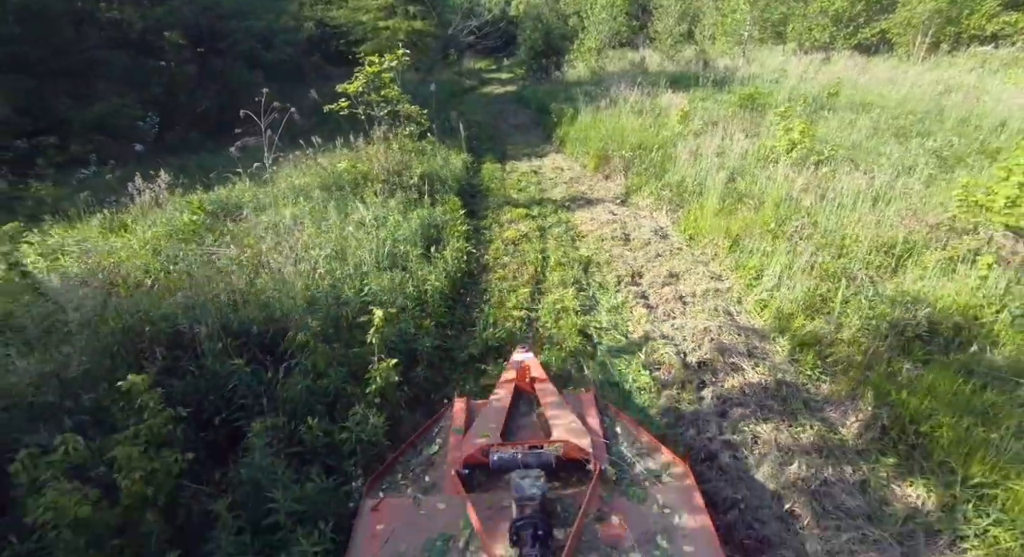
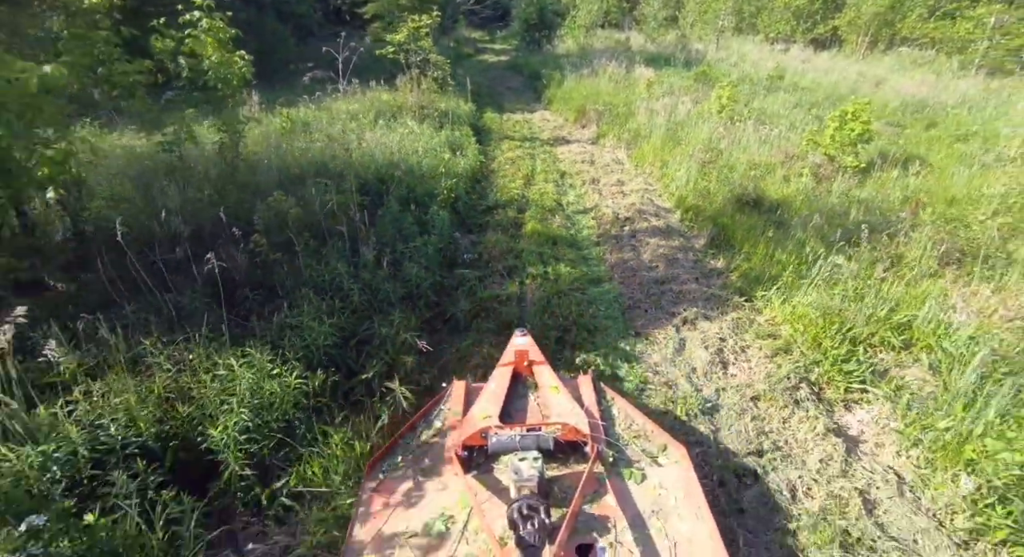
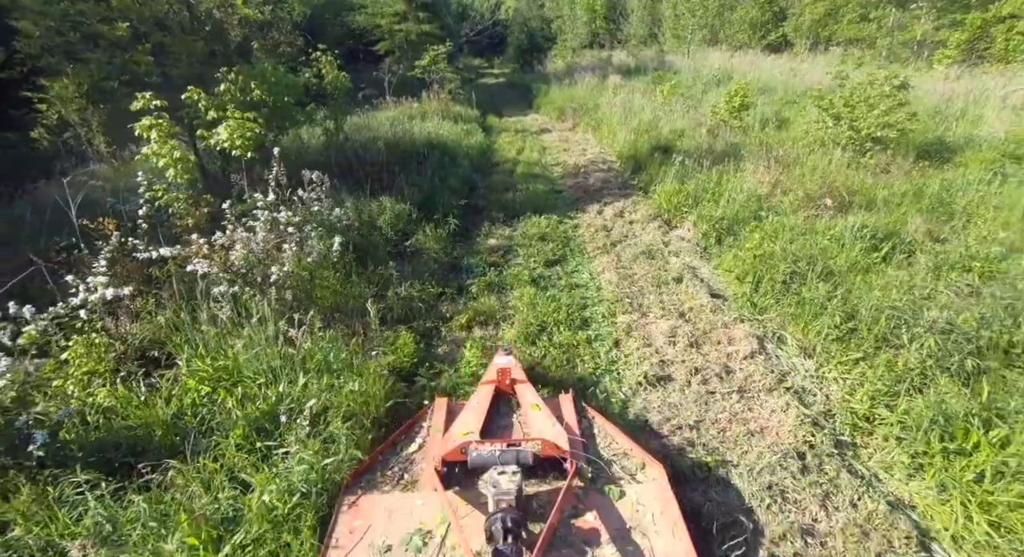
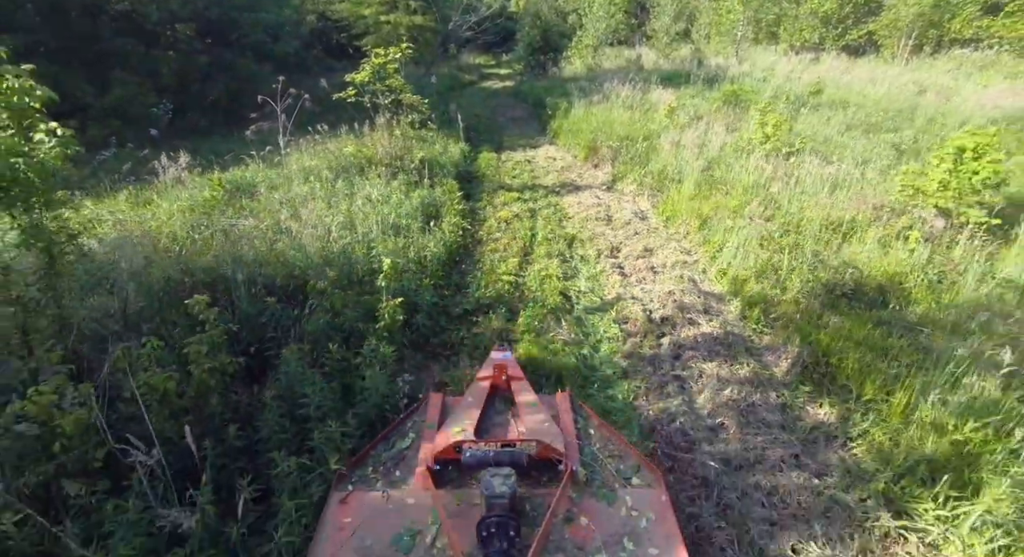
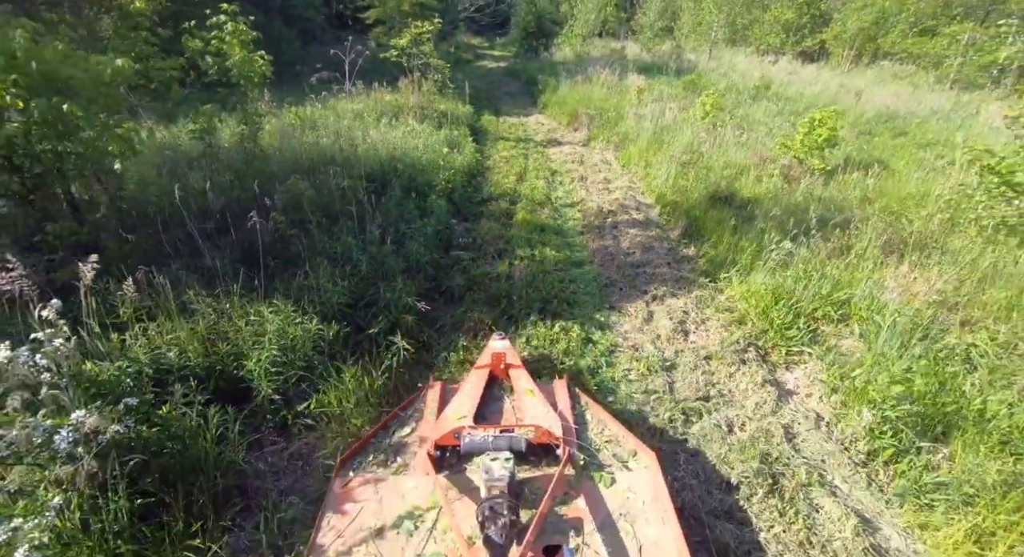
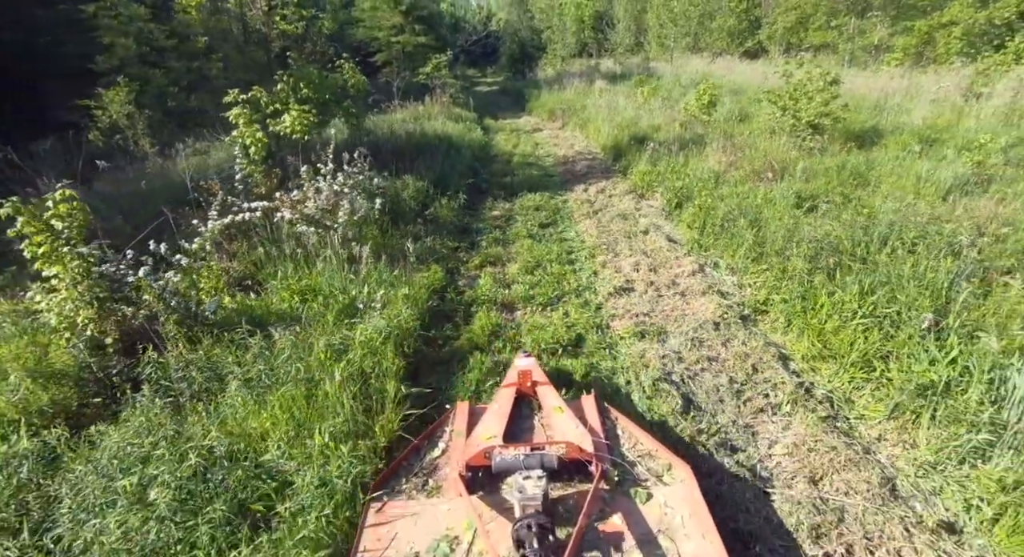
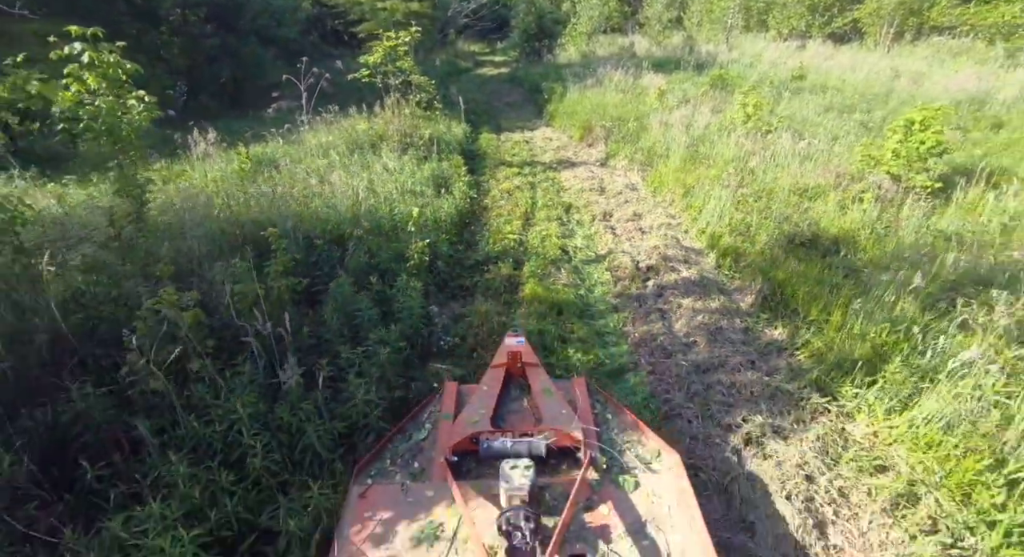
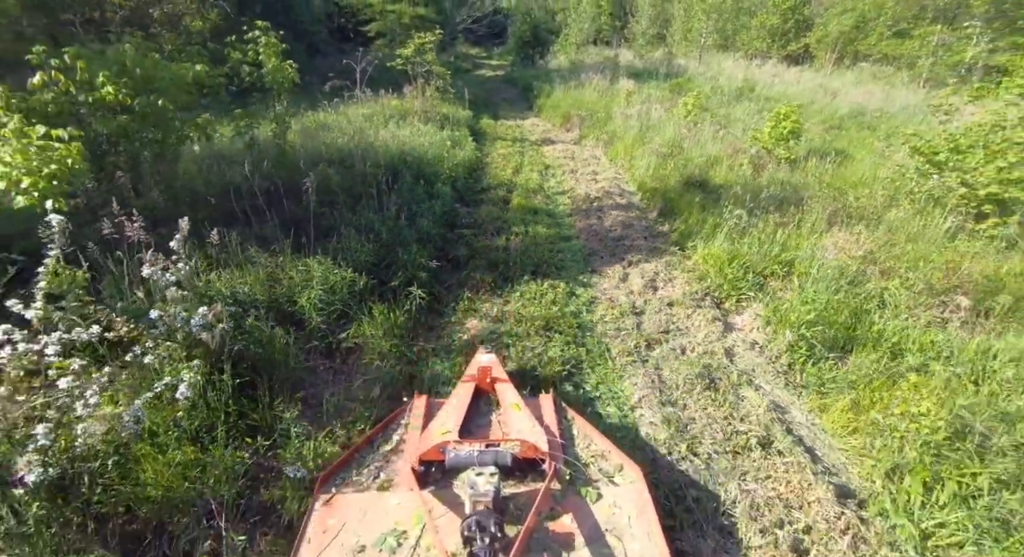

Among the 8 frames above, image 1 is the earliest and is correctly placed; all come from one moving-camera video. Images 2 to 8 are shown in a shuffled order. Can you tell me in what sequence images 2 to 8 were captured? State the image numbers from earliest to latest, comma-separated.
4, 7, 2, 5, 8, 3, 6
